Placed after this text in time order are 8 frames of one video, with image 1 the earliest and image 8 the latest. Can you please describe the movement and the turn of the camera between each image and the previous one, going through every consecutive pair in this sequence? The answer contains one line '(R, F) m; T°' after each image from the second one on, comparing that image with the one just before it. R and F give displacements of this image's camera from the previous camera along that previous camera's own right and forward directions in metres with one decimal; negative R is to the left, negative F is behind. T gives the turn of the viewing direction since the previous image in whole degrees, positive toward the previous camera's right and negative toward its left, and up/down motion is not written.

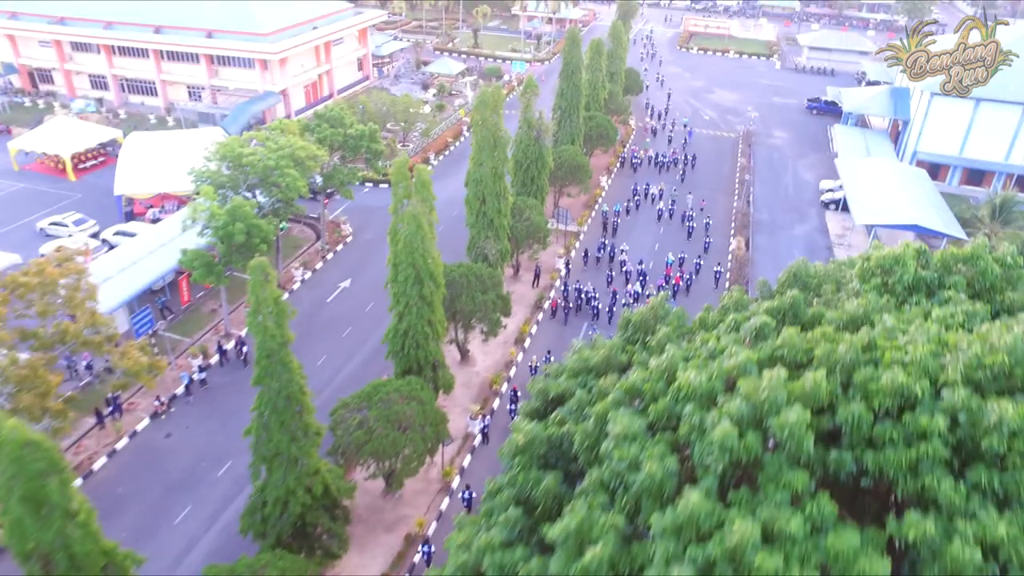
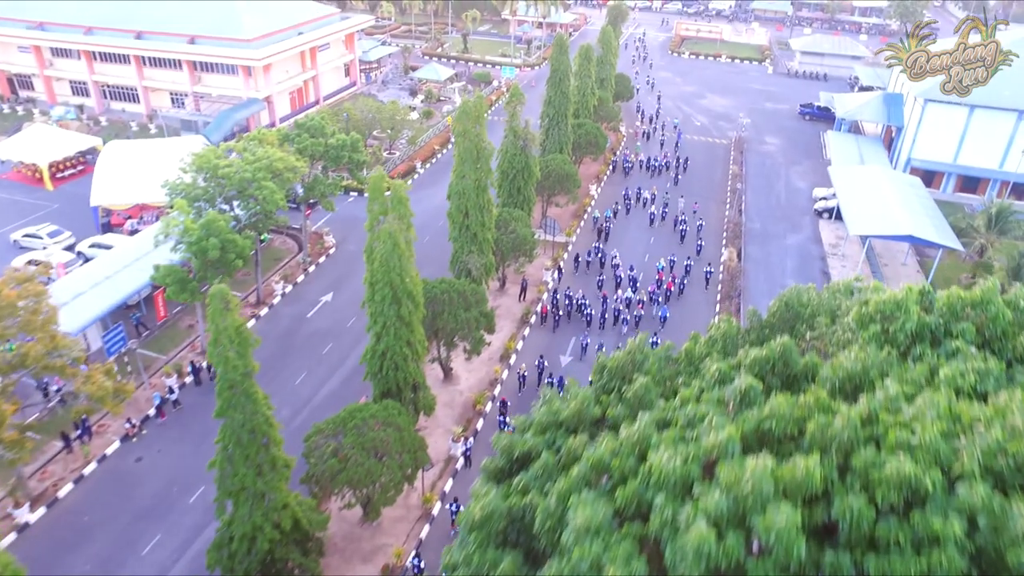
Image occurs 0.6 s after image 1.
(+0.3, +0.8) m; 0°
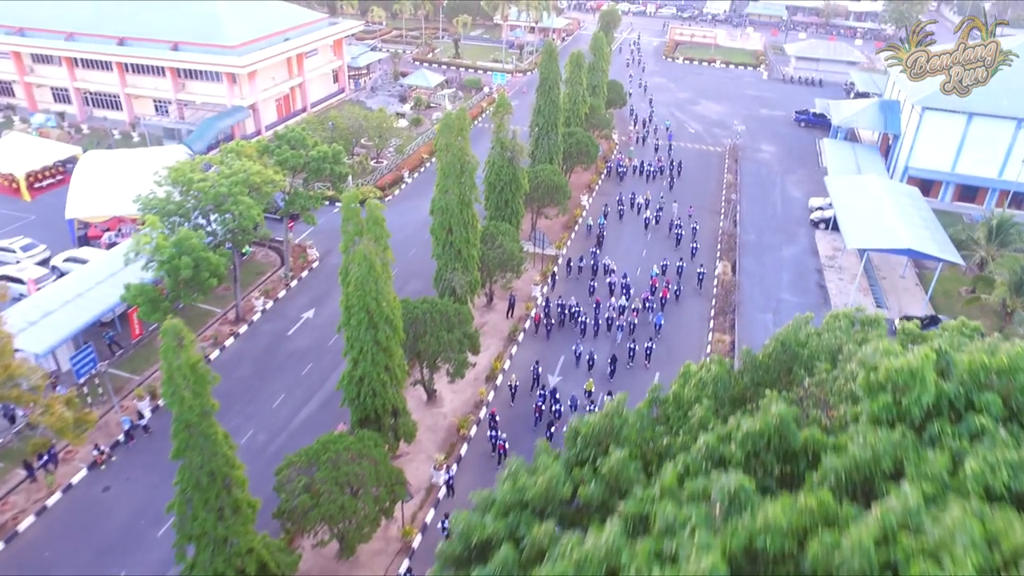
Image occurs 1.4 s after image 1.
(+0.3, +0.9) m; 0°
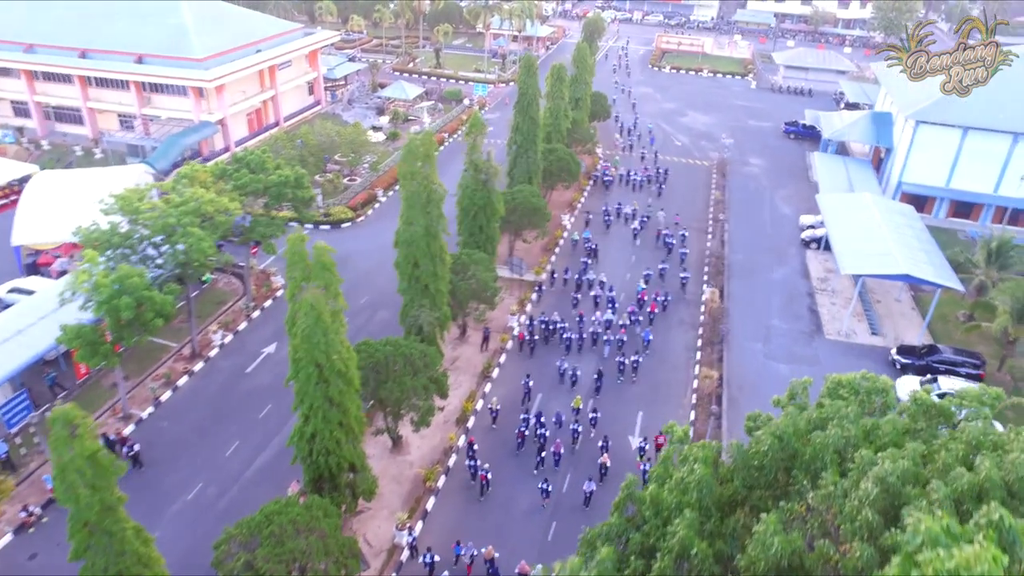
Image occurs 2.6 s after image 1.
(+0.6, +1.7) m; +1°
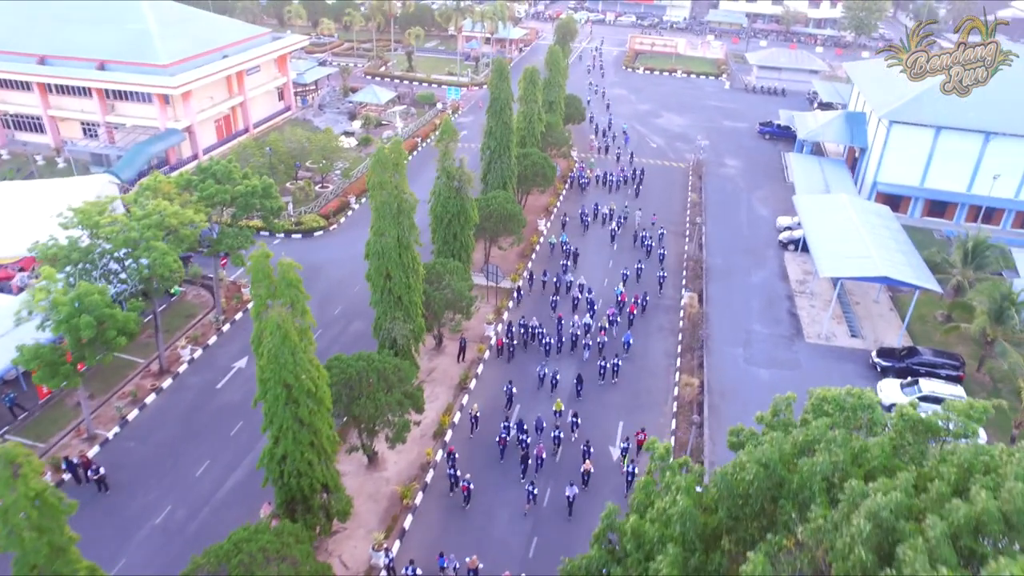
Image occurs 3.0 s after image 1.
(+0.1, +0.5) m; +2°
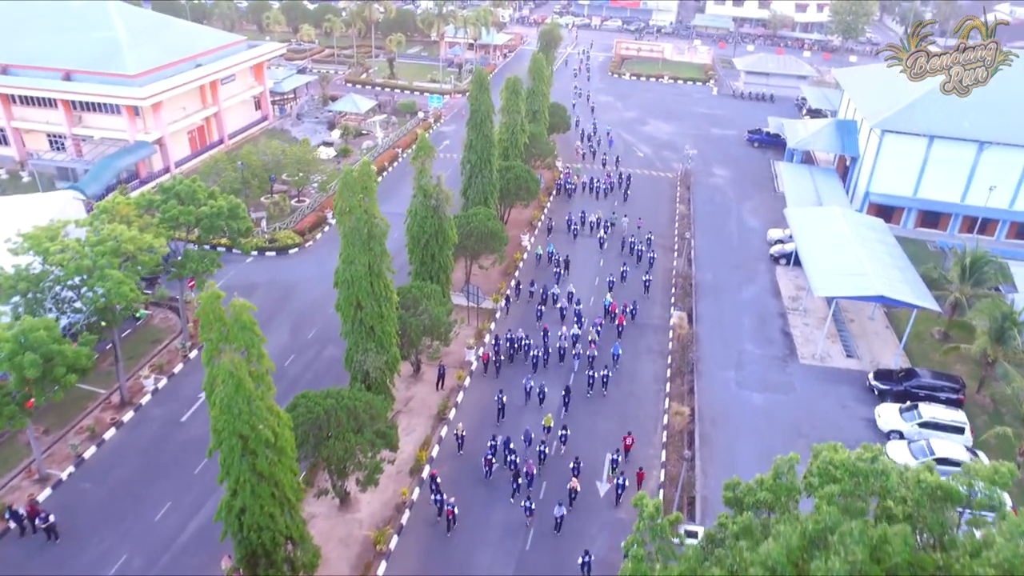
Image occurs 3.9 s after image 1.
(+0.3, +1.3) m; +1°
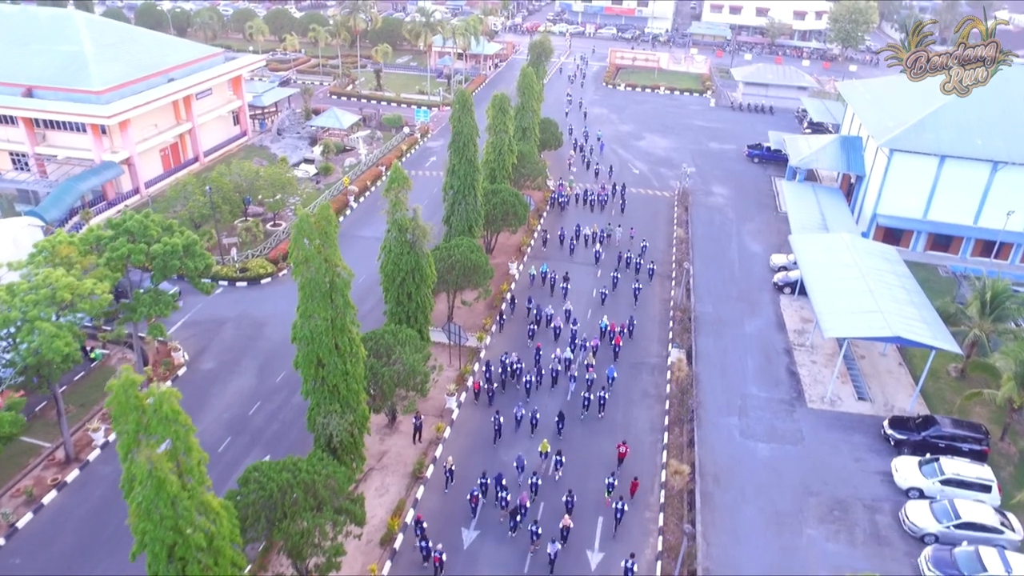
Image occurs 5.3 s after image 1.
(+0.4, +2.1) m; 0°
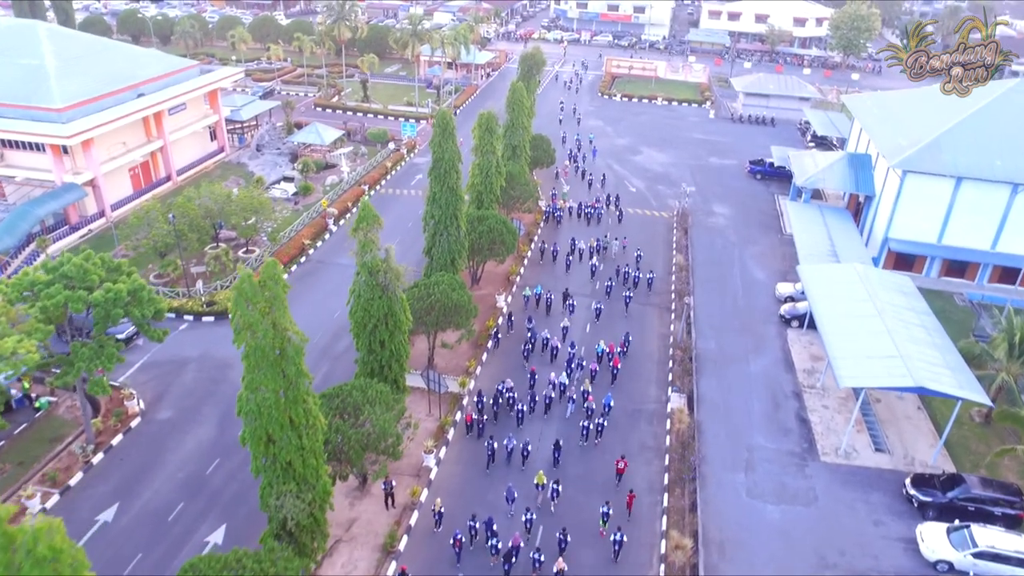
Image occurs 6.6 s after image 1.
(+0.4, +2.3) m; 0°
